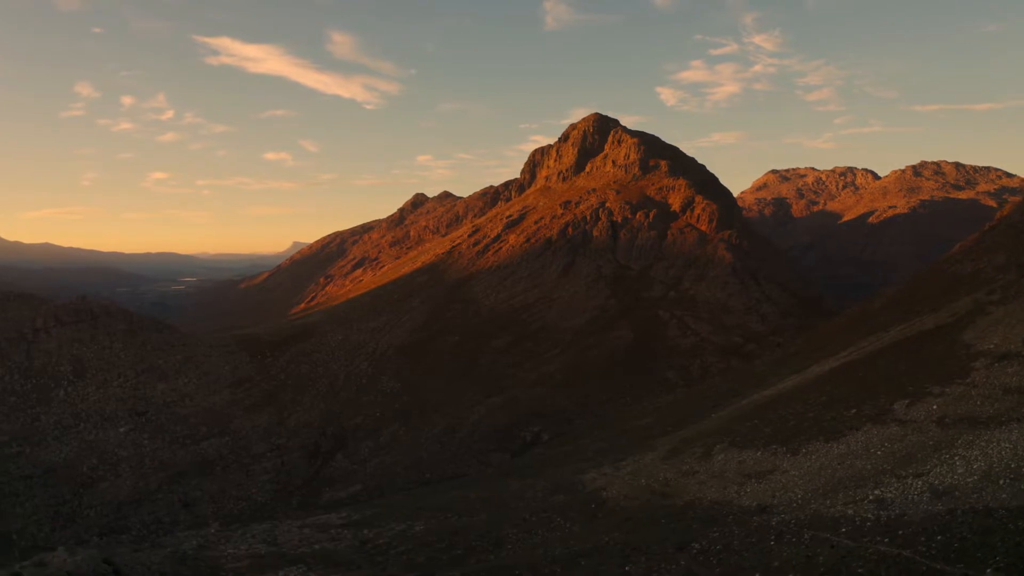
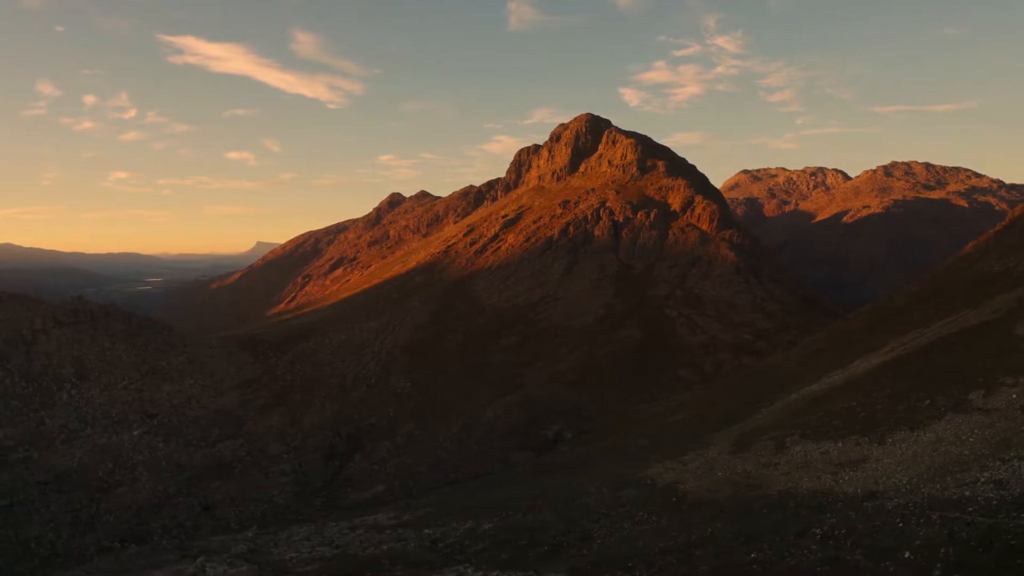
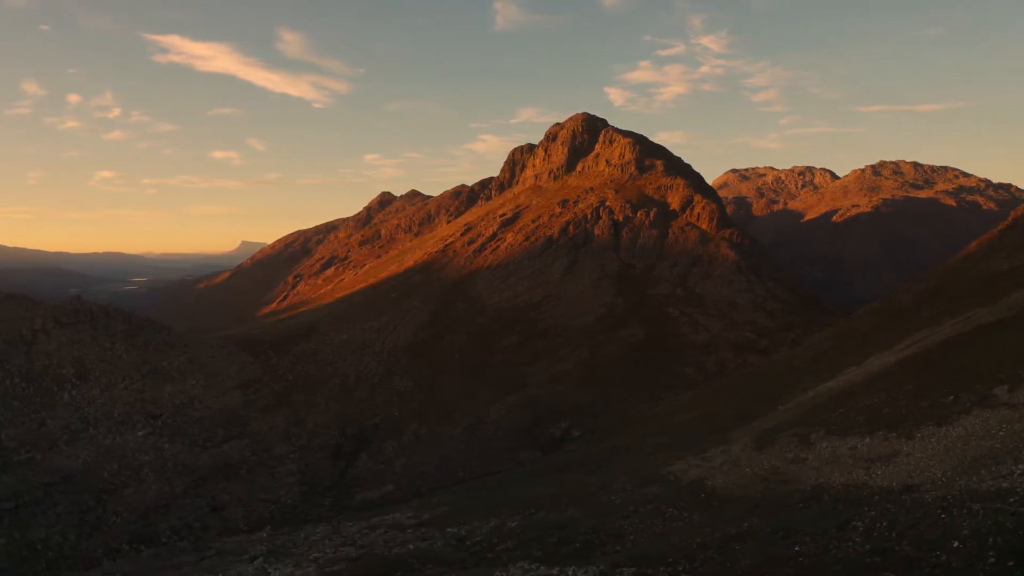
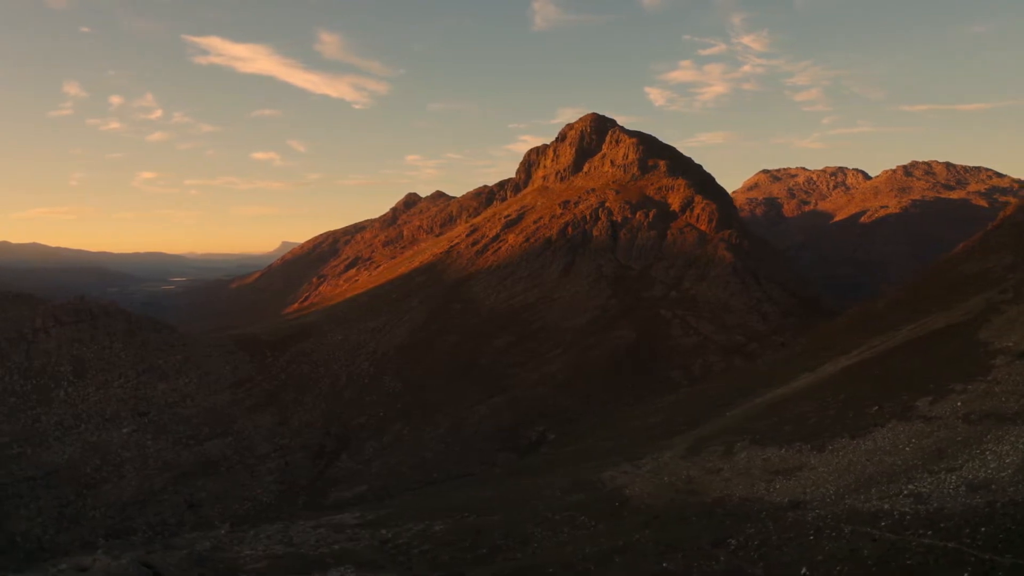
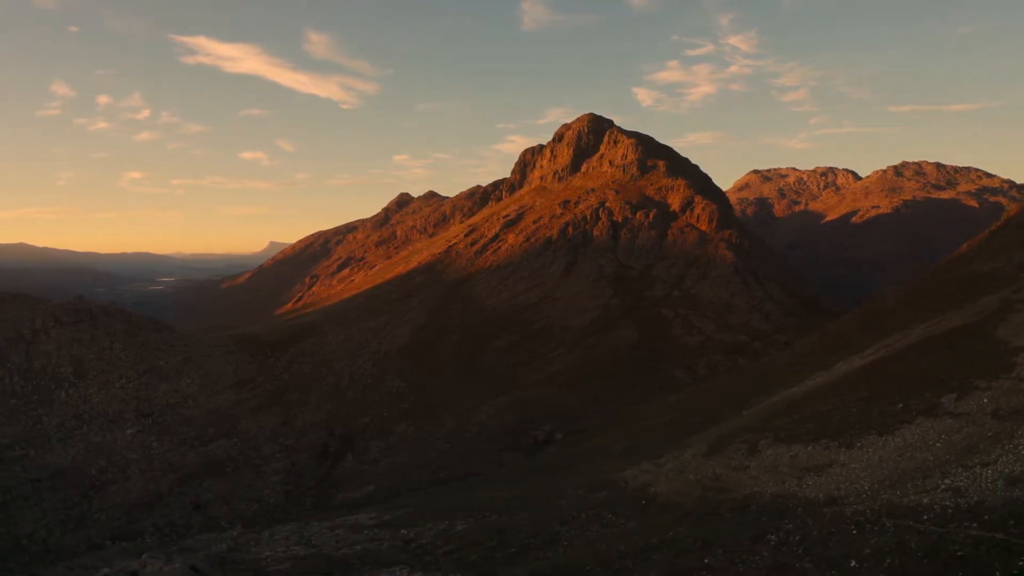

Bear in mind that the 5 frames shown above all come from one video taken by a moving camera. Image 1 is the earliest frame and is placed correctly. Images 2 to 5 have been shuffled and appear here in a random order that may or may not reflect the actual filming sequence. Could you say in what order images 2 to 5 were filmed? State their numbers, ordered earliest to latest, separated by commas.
4, 5, 2, 3
